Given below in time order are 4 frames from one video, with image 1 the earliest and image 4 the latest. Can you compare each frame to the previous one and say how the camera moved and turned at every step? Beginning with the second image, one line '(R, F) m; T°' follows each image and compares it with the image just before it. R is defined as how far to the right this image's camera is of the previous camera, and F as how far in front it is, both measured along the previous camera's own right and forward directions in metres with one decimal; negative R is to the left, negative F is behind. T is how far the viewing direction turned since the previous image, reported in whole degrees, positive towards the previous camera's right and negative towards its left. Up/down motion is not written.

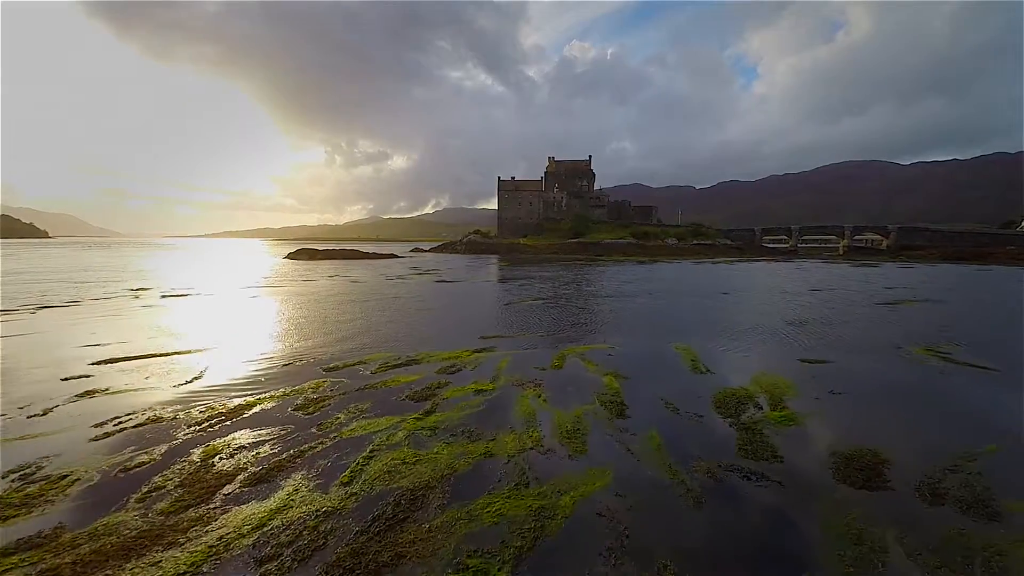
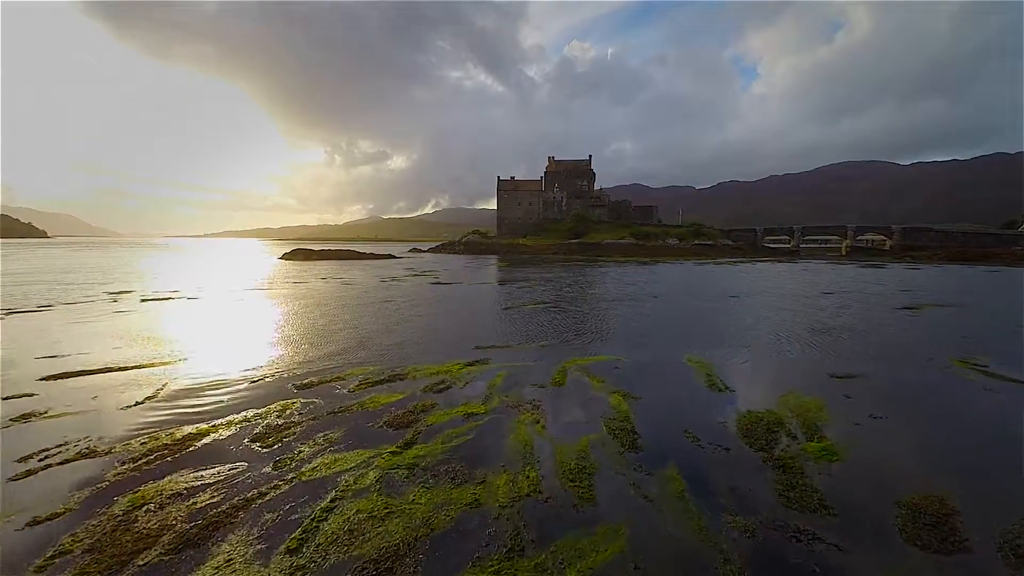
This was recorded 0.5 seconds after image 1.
(0.0, +0.6) m; 0°
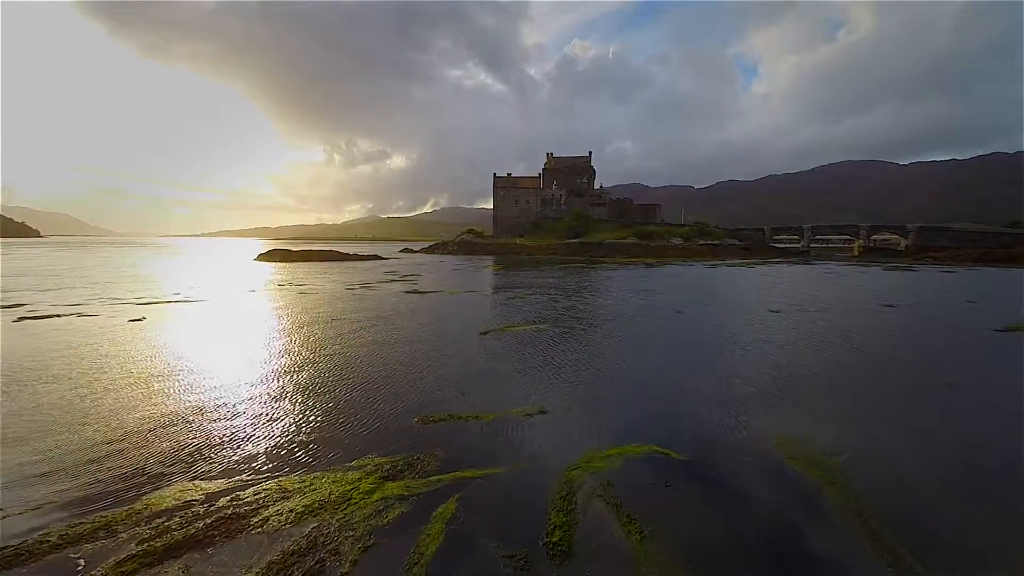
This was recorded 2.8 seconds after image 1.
(+0.3, +2.7) m; 0°
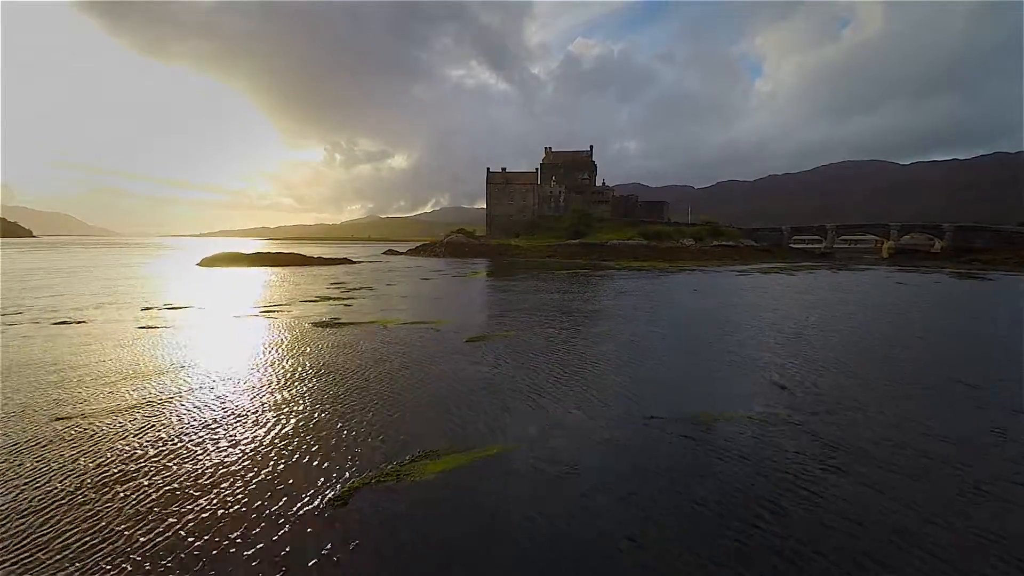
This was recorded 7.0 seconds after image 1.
(+0.6, +4.9) m; 0°
